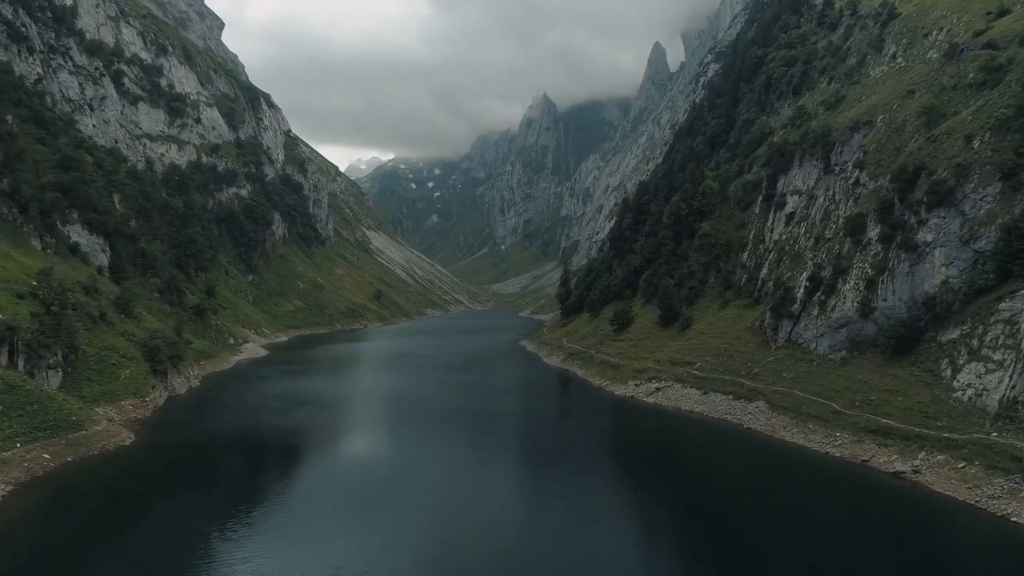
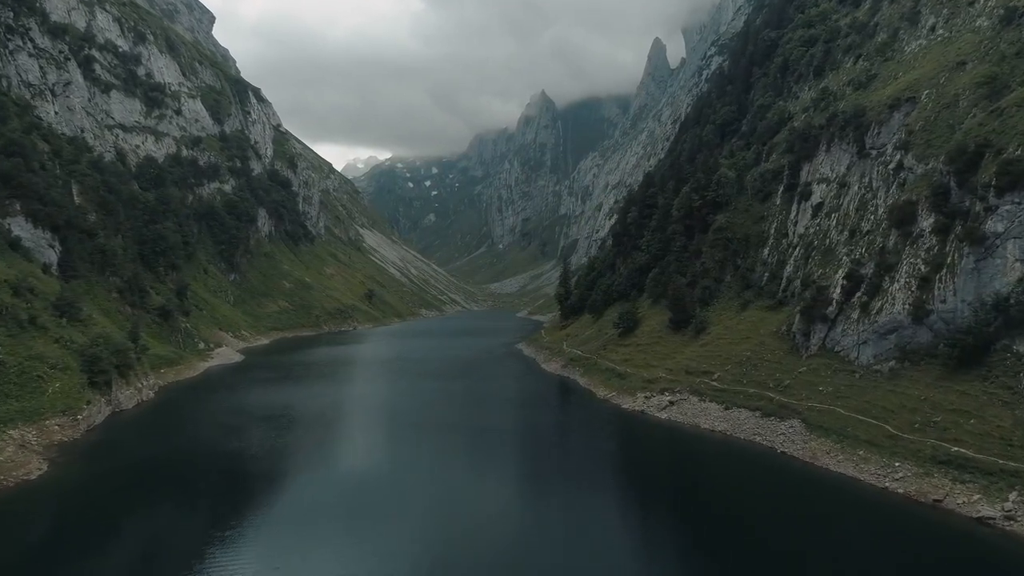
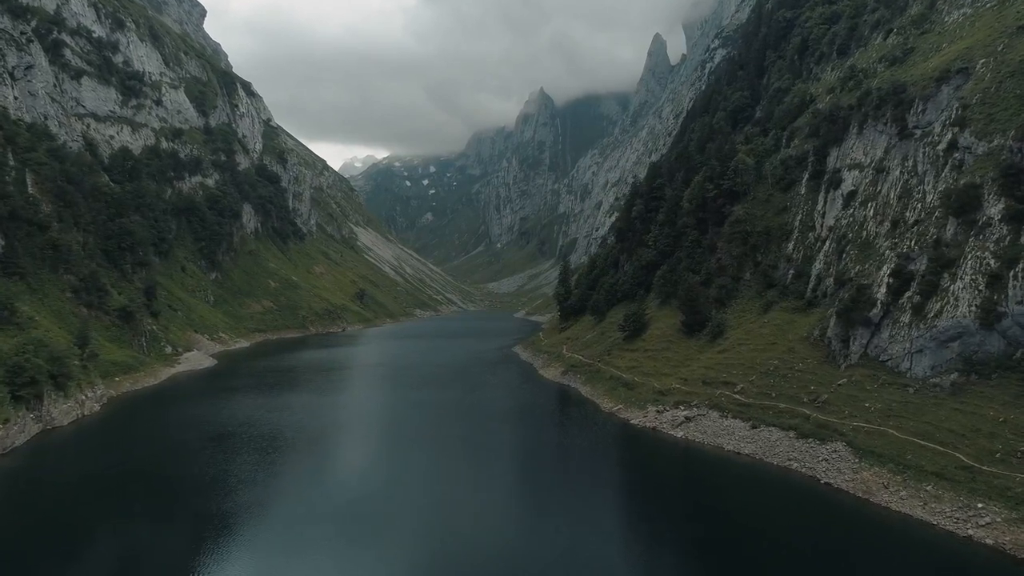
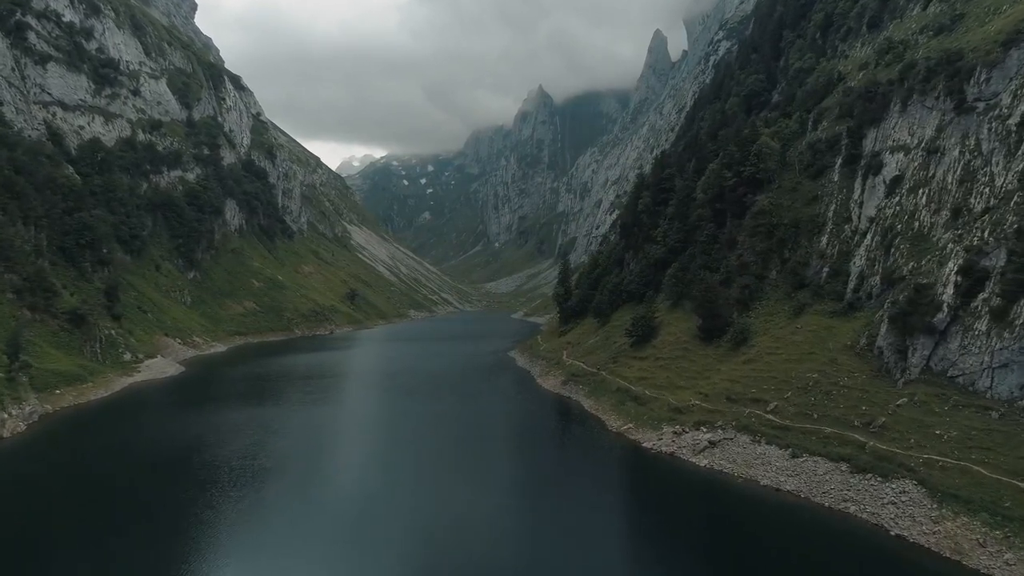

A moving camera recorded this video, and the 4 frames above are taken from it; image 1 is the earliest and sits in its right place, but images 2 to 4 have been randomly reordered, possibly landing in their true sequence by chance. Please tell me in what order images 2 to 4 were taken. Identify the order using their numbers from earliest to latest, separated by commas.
2, 3, 4
